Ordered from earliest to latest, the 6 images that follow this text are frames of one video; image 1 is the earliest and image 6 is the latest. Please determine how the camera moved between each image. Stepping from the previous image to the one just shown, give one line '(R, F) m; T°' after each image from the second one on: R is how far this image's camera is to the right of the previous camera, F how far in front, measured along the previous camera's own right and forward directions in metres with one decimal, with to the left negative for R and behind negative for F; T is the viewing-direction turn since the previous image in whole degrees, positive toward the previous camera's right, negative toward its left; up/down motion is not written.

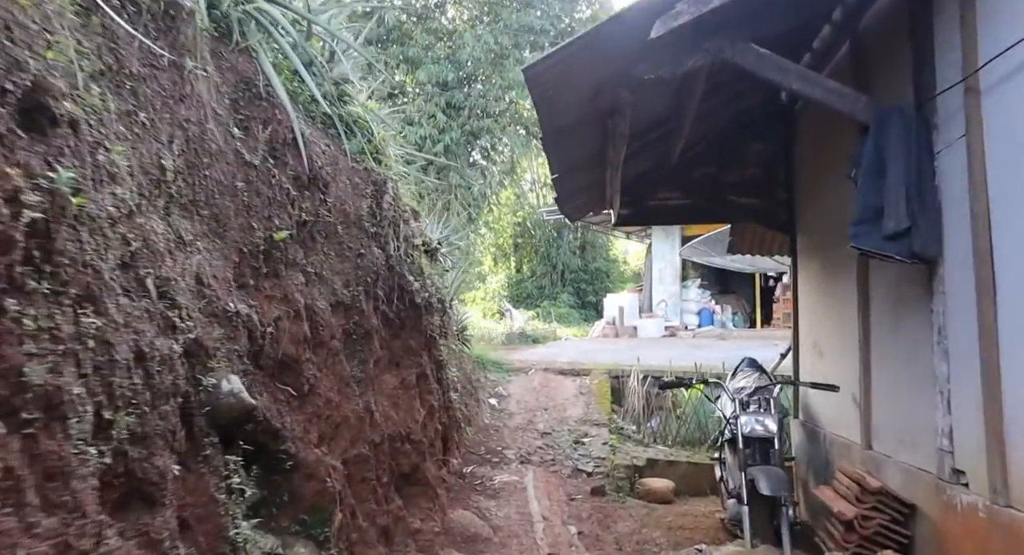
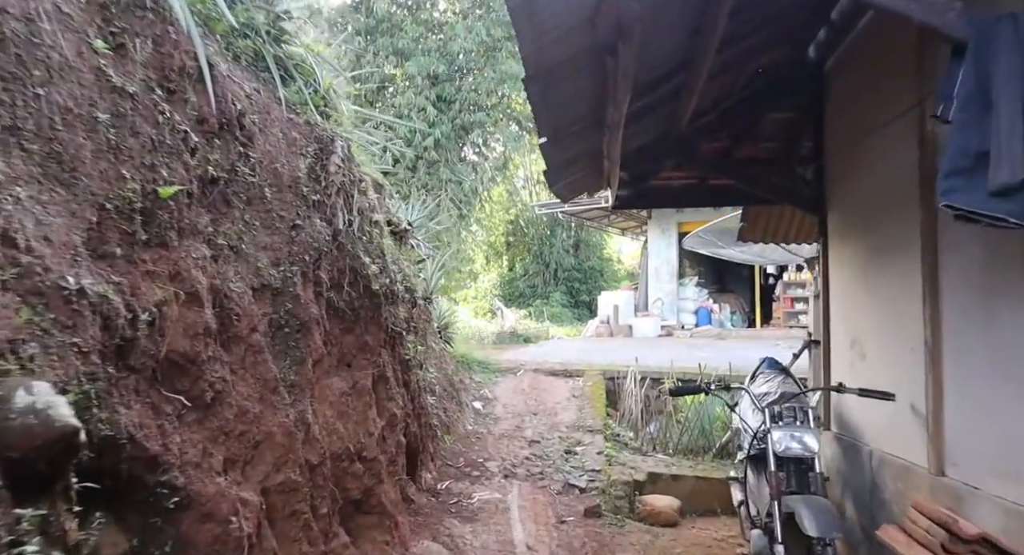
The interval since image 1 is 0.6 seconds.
(+0.1, +0.6) m; +1°
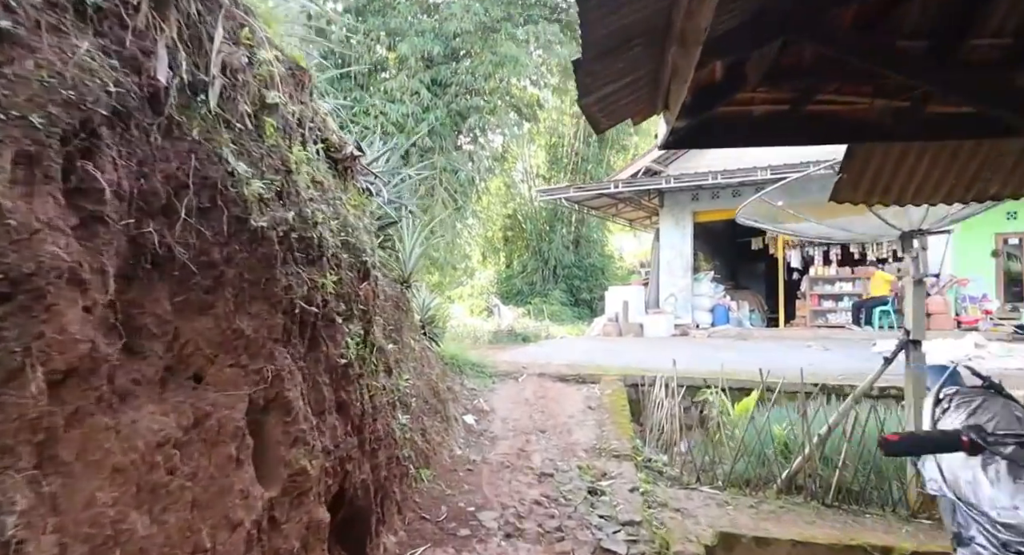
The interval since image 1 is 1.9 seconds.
(0.0, +1.4) m; 0°
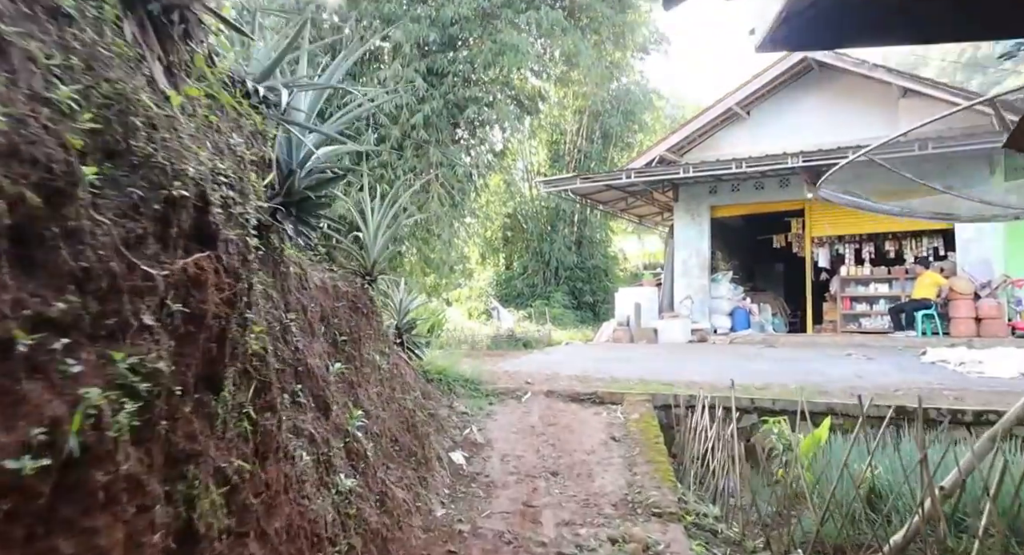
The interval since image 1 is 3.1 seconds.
(0.0, +1.3) m; 0°
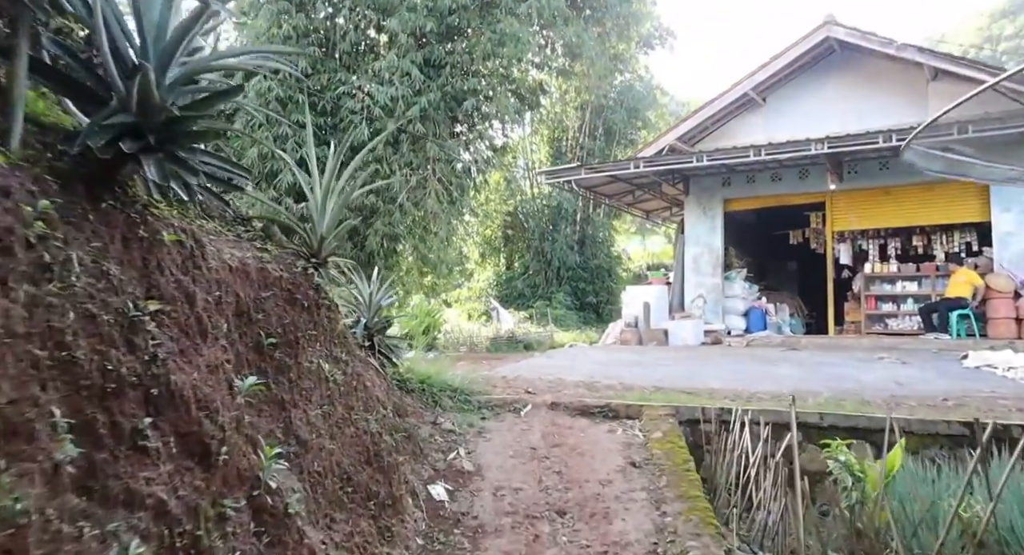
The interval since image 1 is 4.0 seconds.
(0.0, +0.8) m; 0°
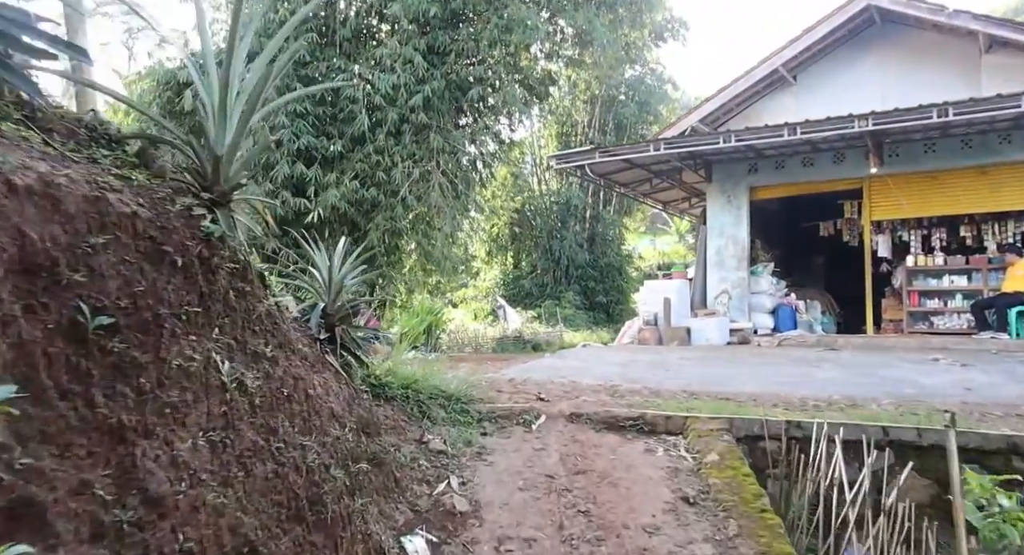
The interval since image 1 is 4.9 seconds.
(0.0, +1.0) m; -1°
